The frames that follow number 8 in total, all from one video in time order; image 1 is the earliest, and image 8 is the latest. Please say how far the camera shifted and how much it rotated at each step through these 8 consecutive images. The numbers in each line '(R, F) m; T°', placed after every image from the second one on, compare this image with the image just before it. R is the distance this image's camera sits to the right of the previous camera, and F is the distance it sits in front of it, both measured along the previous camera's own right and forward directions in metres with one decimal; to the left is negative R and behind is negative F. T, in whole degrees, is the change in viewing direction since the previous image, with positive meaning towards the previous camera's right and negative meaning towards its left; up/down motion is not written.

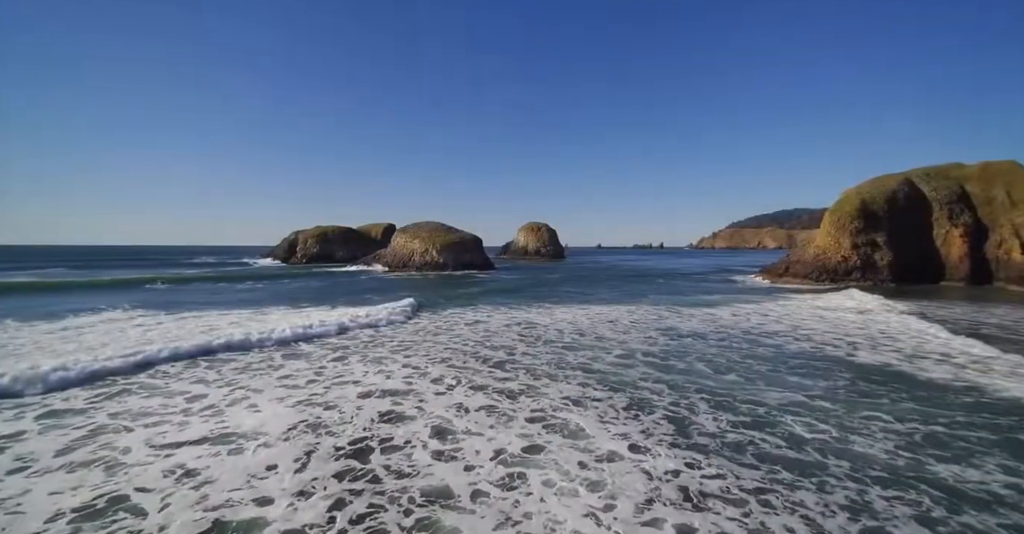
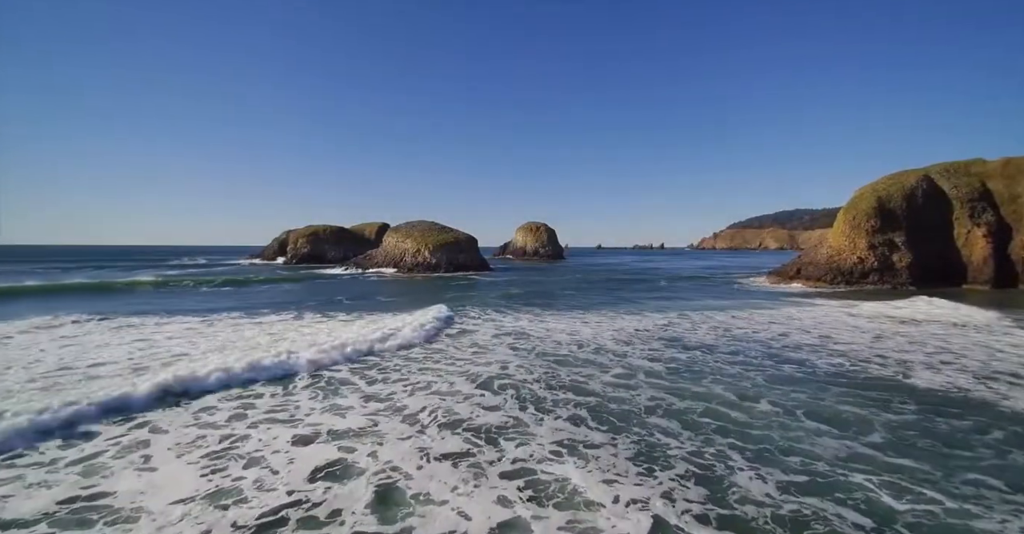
(+0.3, +2.0) m; 0°
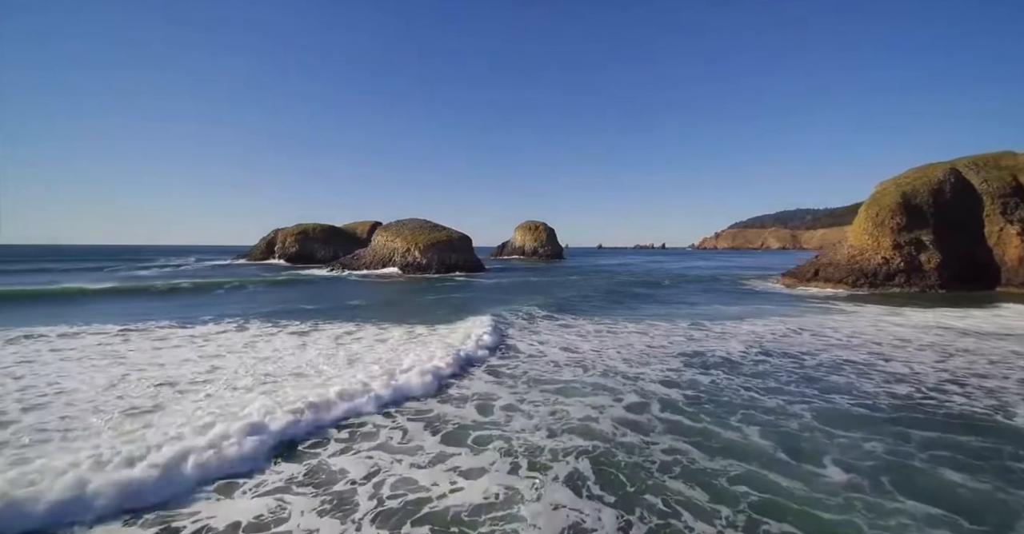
(+0.4, +2.6) m; 0°
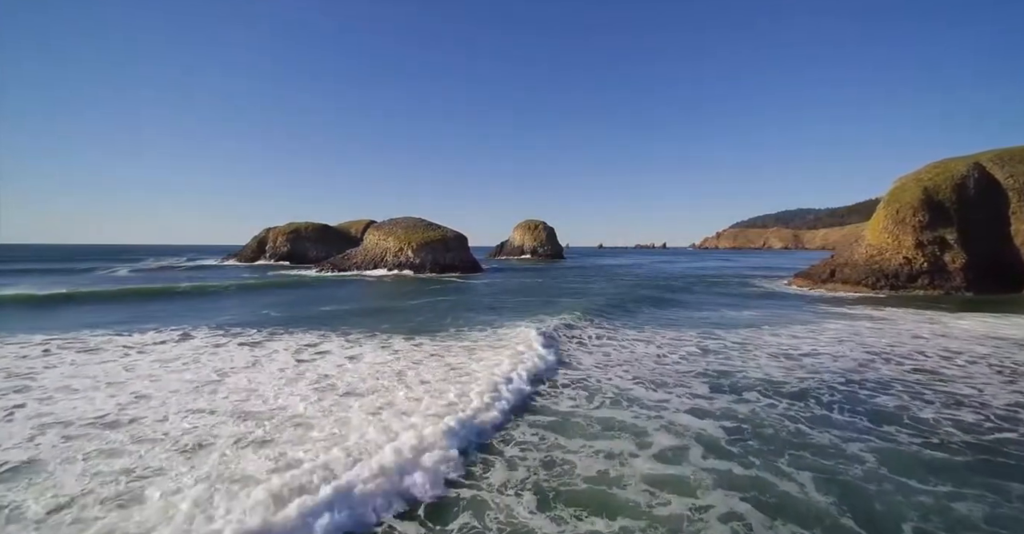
(+0.2, +1.9) m; 0°
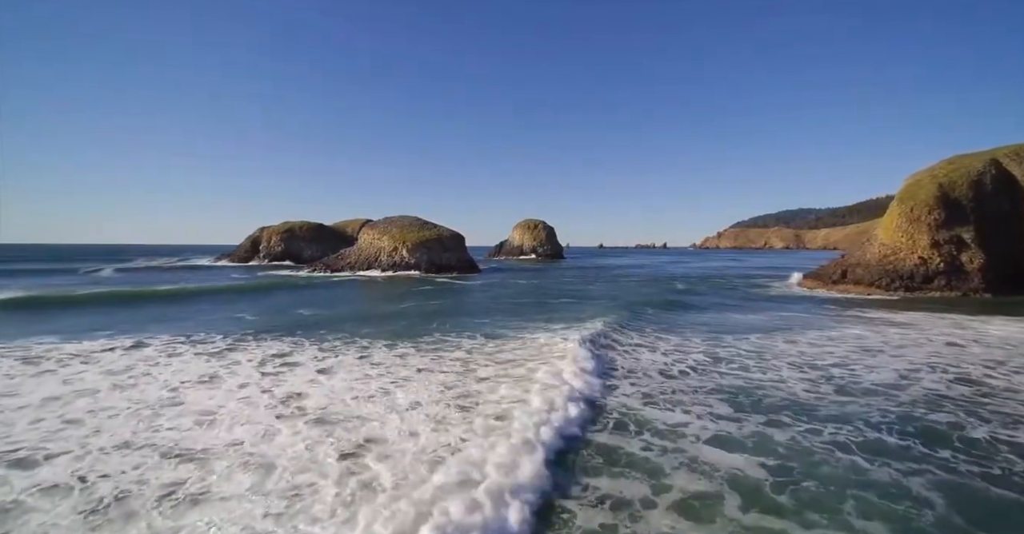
(+0.1, +1.2) m; 0°
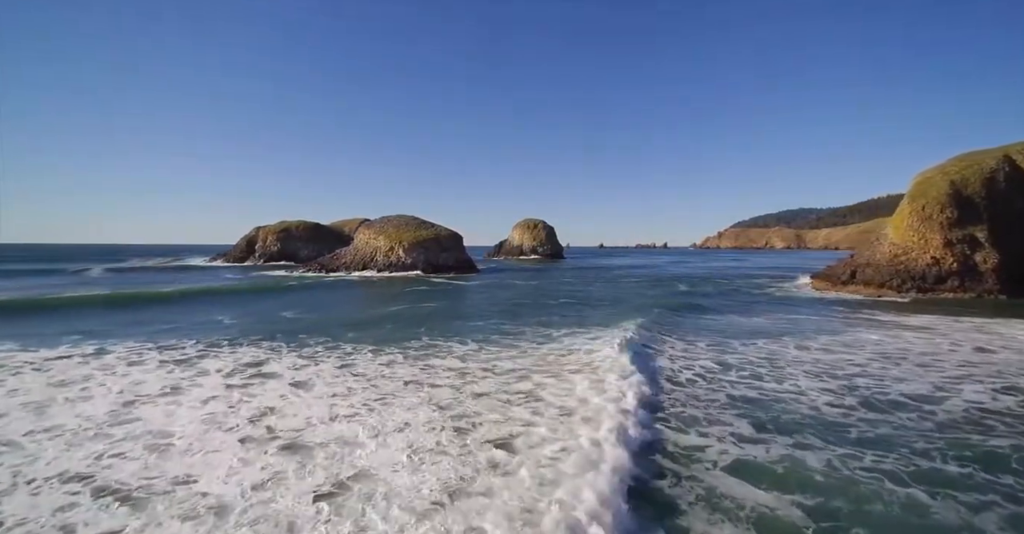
(+0.1, +0.9) m; 0°
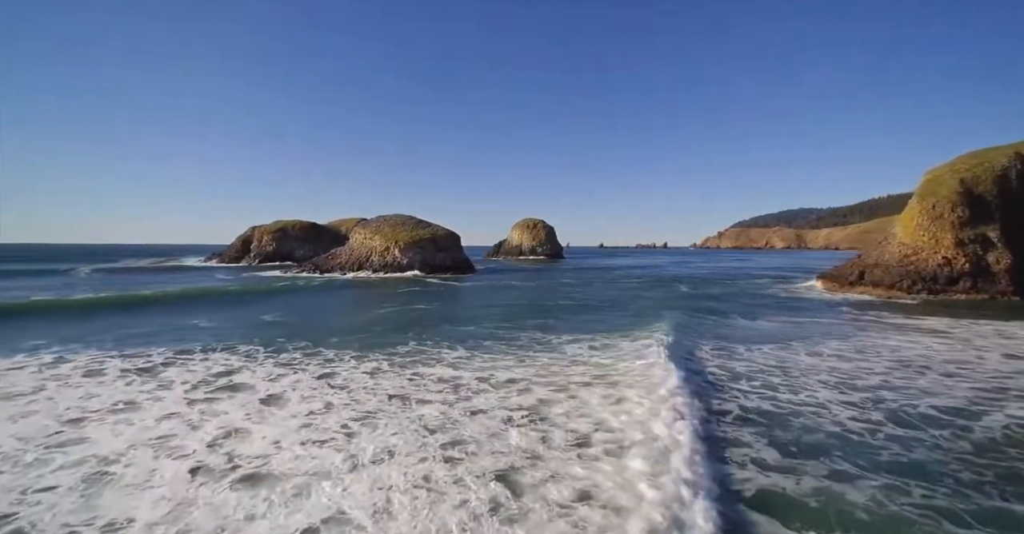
(+0.1, +0.8) m; 0°
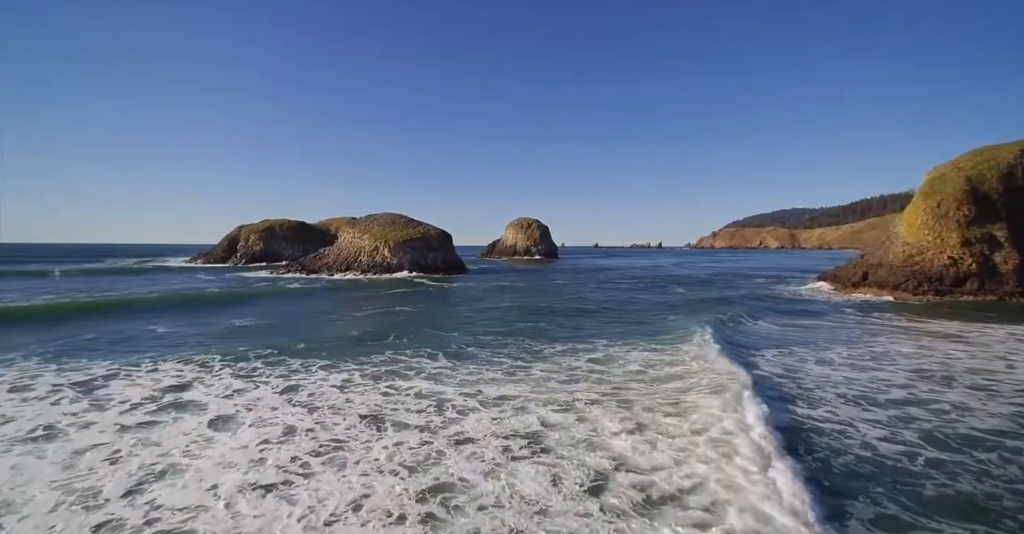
(+0.1, +1.0) m; +1°
